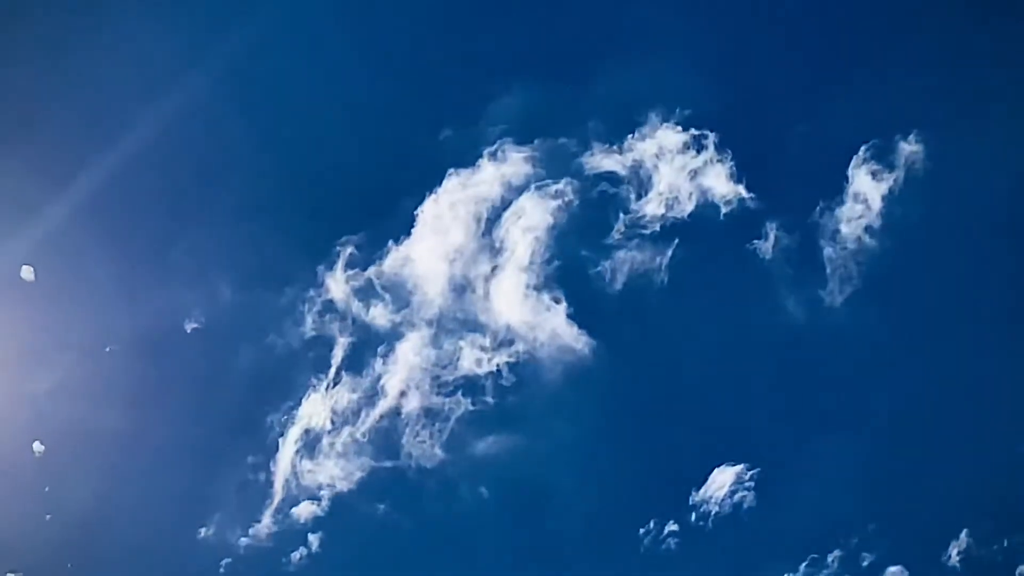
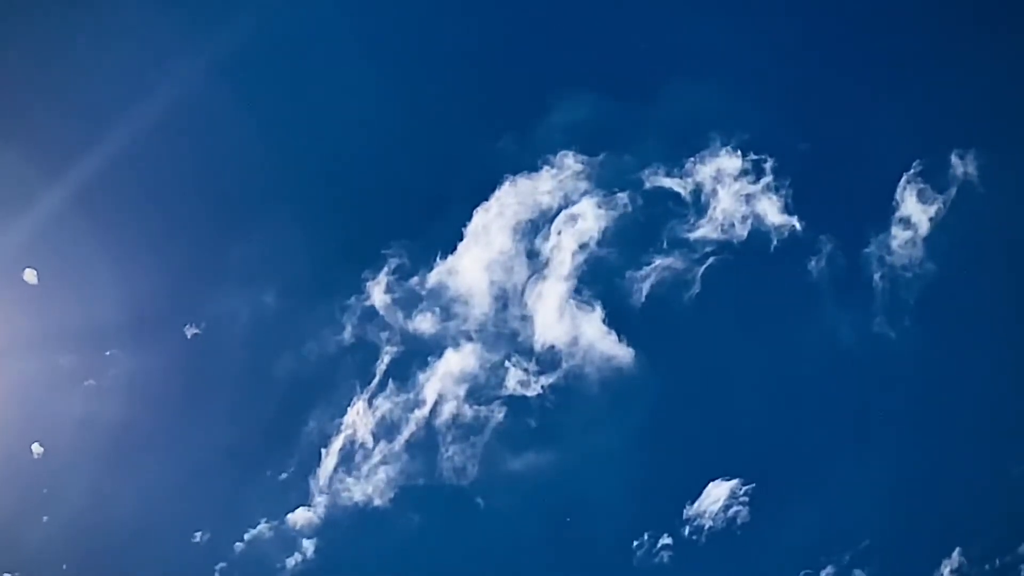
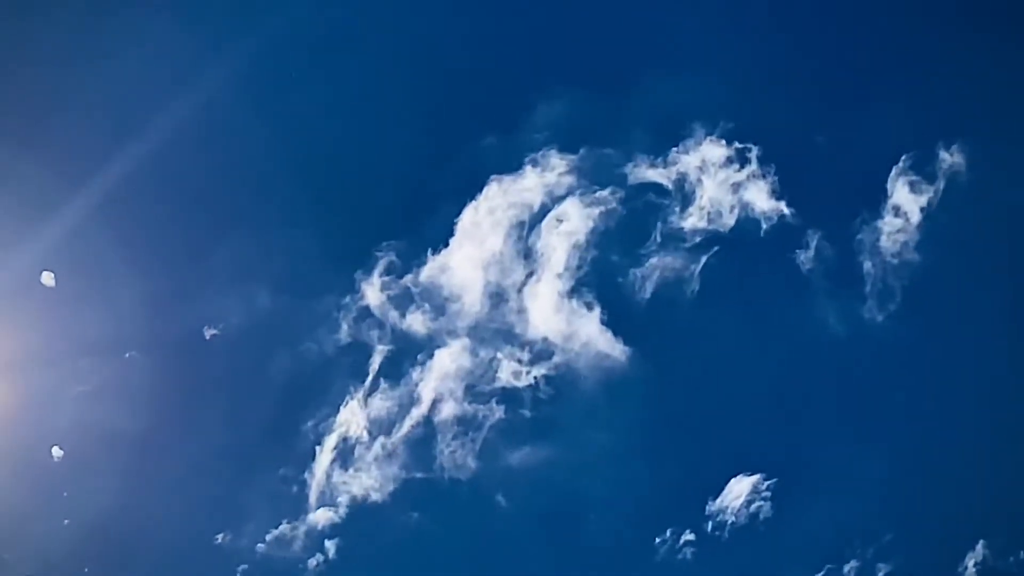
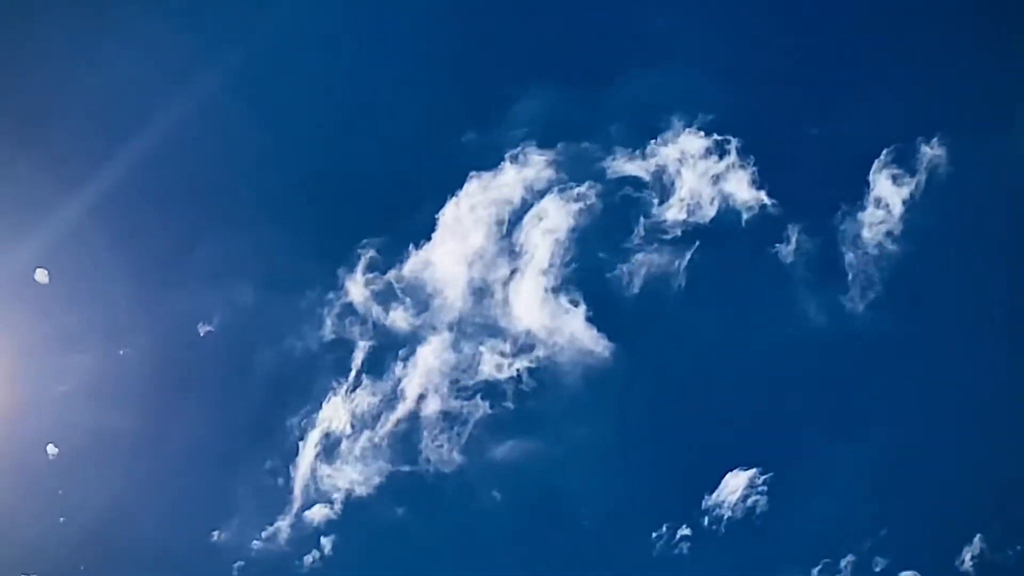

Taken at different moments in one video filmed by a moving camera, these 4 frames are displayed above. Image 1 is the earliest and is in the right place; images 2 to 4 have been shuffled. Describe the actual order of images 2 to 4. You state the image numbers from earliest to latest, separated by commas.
4, 3, 2
